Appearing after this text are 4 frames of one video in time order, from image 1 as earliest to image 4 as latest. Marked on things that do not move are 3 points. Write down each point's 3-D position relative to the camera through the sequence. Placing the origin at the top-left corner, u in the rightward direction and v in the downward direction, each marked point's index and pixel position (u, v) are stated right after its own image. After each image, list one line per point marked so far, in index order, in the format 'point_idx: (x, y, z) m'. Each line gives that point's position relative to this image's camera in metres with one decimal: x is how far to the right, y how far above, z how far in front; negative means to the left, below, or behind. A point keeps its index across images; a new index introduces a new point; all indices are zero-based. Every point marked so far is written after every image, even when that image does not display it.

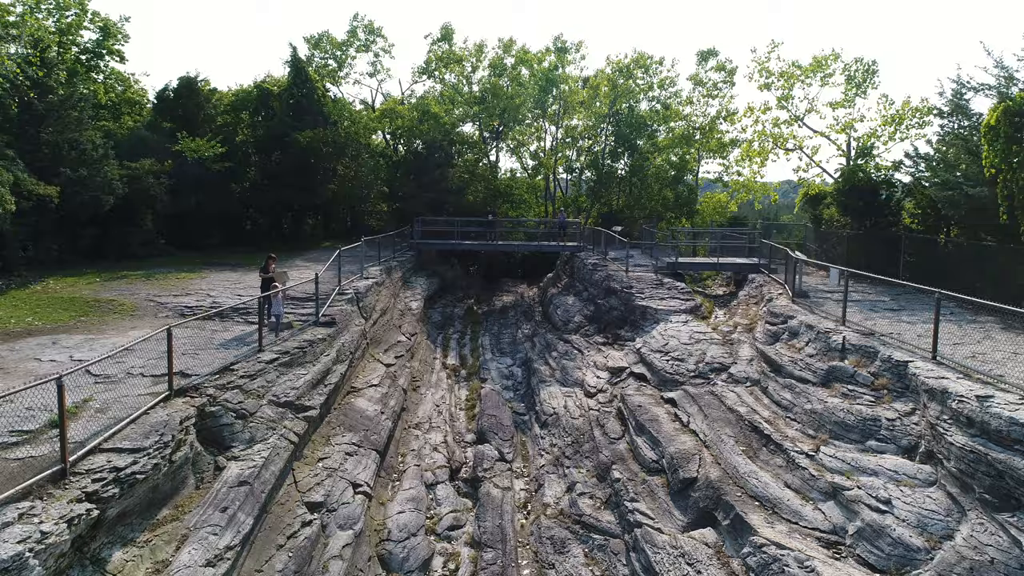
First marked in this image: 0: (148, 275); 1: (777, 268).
0: (-9.2, +0.3, +15.8) m
1: (+6.3, +0.5, +14.8) m
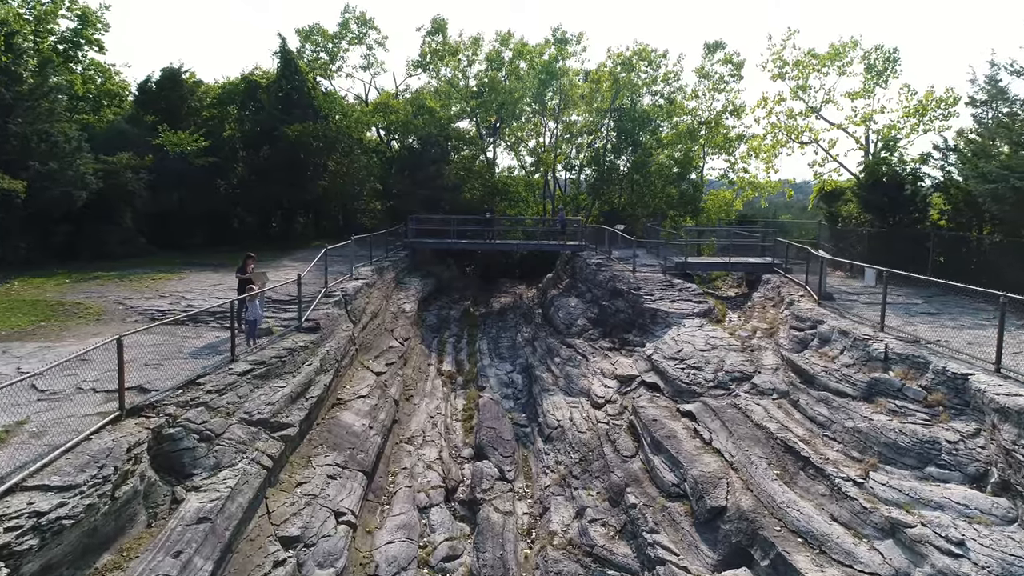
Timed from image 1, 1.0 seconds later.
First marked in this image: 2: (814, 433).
0: (-9.2, +0.3, +14.8) m
1: (+6.3, +0.5, +13.9) m
2: (+3.7, -1.8, +7.6) m
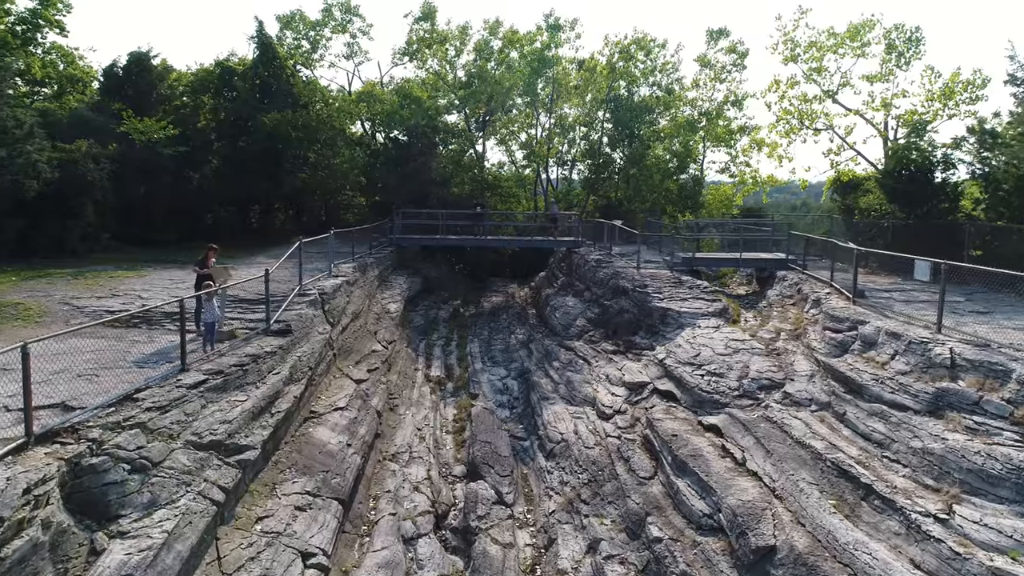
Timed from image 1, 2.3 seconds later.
0: (-9.3, +0.3, +13.4) m
1: (+6.2, +0.5, +12.8) m
2: (+3.7, -1.7, +6.4) m
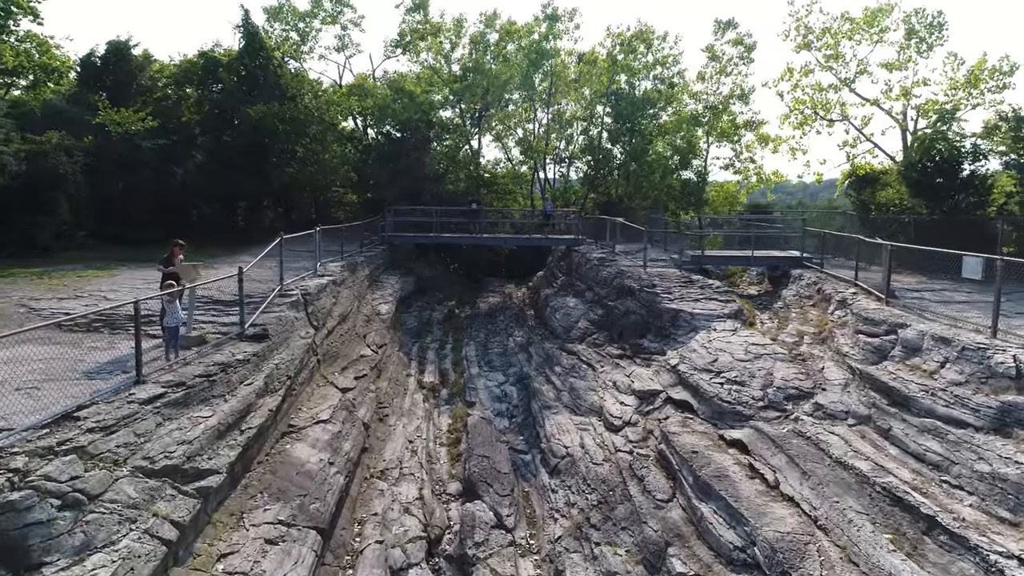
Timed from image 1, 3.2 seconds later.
0: (-9.4, +0.3, +12.5) m
1: (+6.1, +0.5, +12.0) m
2: (+3.7, -1.7, +5.6) m
